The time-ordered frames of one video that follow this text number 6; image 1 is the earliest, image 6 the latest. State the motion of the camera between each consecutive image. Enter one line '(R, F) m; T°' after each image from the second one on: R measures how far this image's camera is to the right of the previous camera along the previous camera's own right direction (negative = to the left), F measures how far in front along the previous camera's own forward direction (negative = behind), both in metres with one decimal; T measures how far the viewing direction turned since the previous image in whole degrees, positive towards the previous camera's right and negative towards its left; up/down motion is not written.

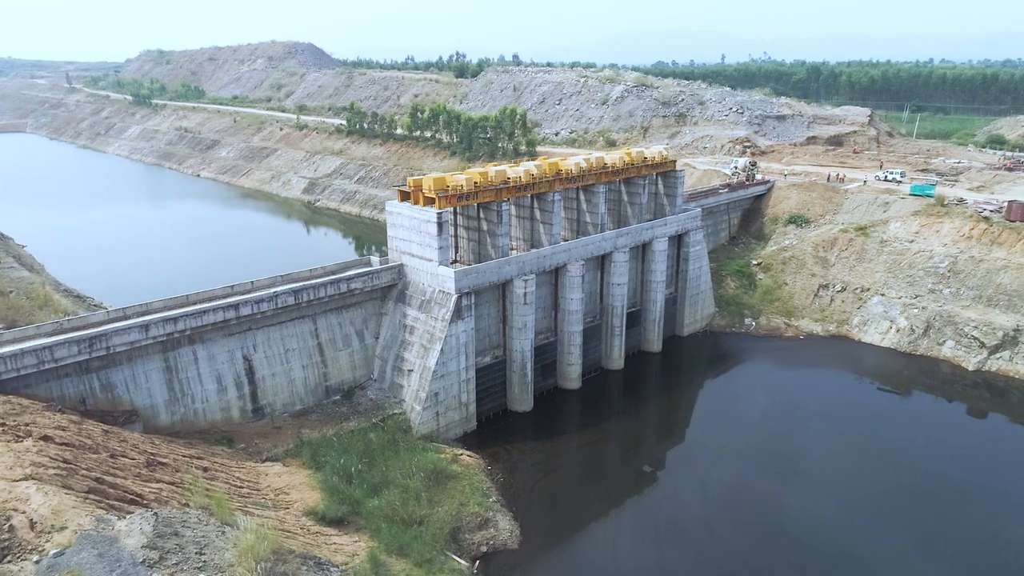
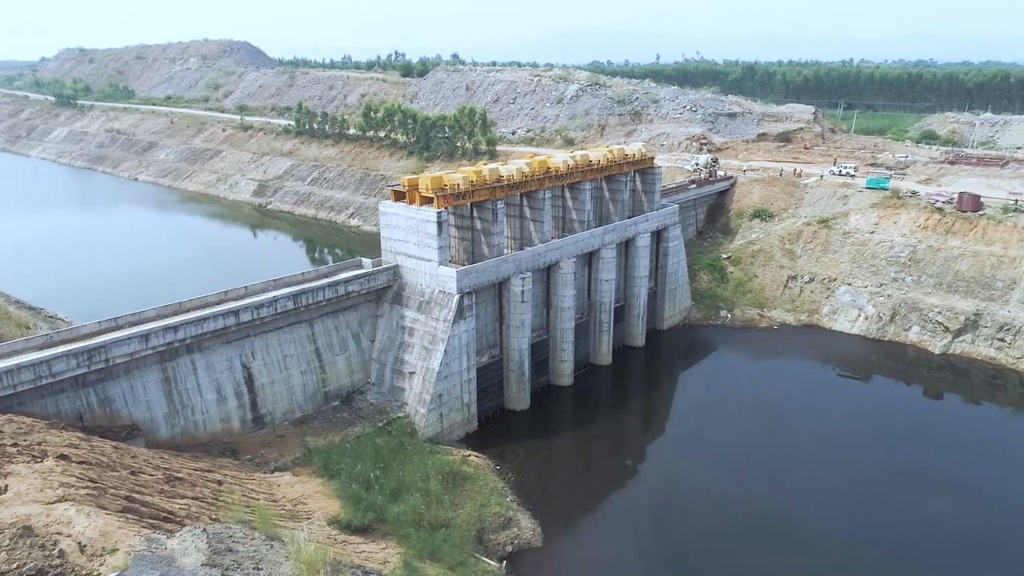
(-2.1, +0.2) m; +5°
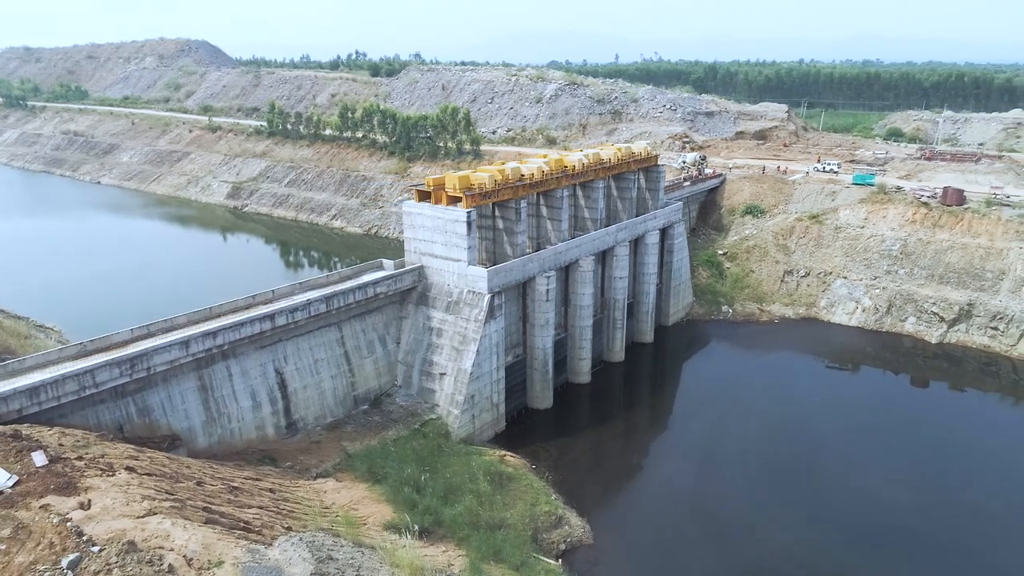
(-2.5, +0.1) m; +3°
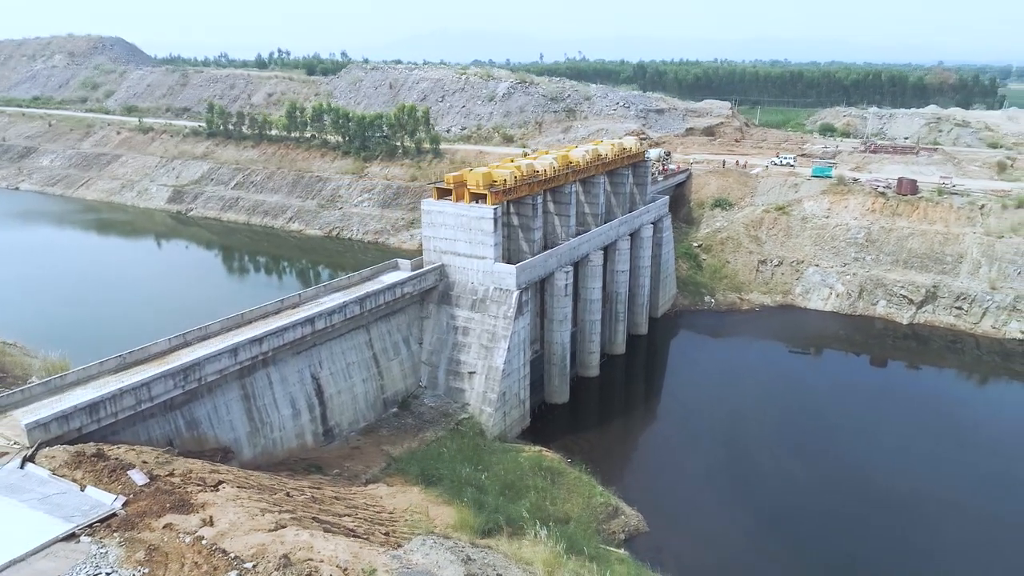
(-3.5, +0.2) m; +6°
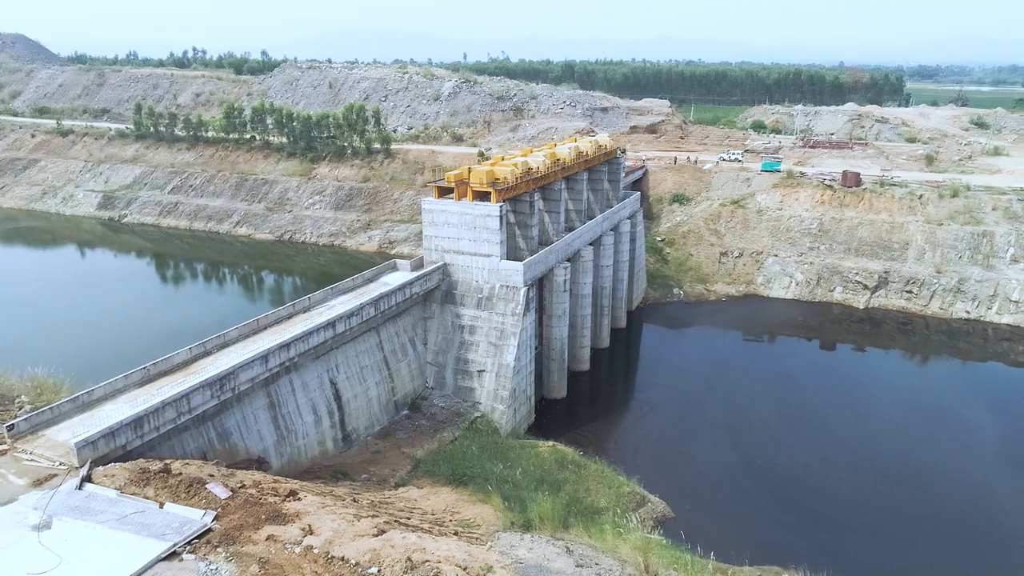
(-2.8, 0.0) m; +6°
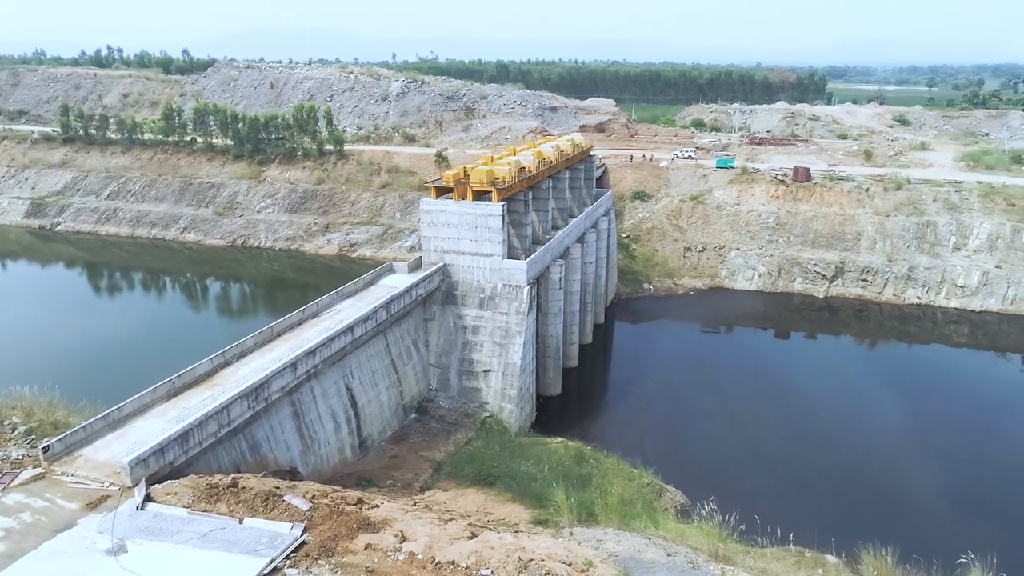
(-2.5, 0.0) m; +6°
